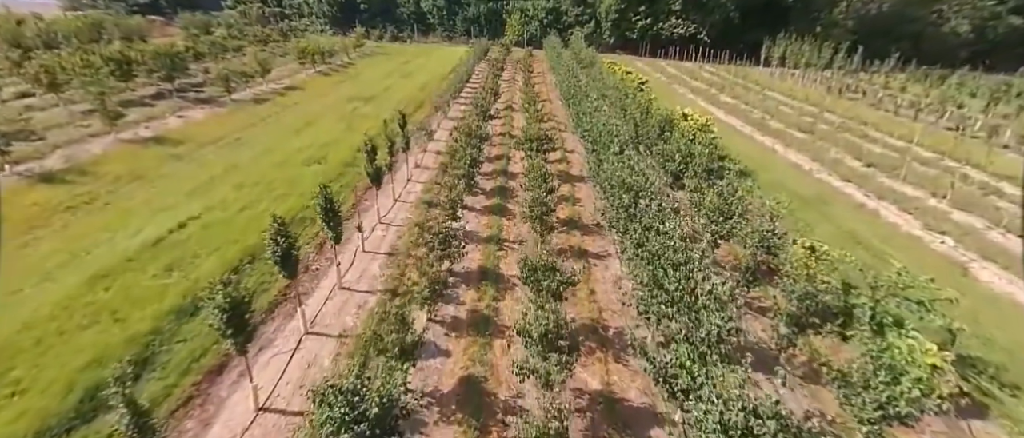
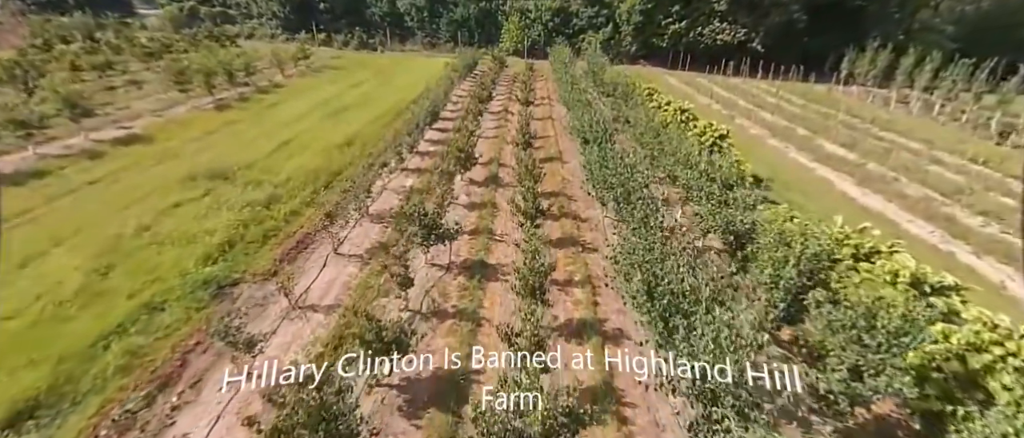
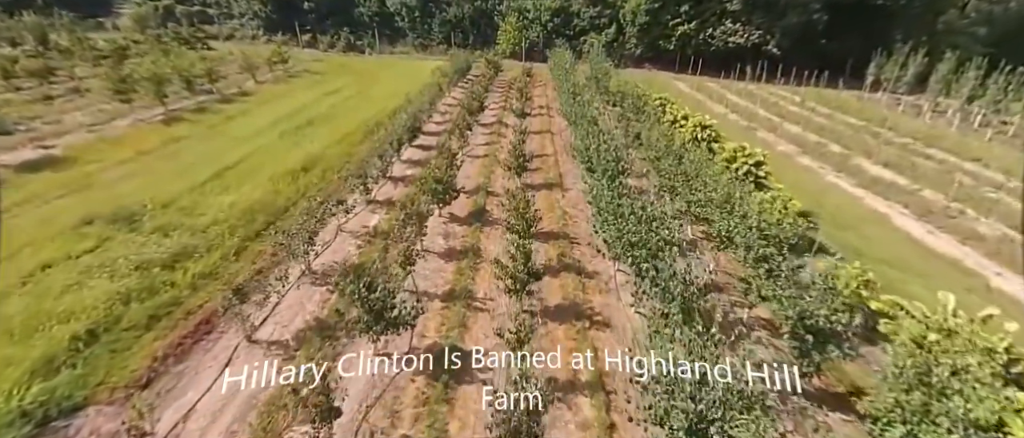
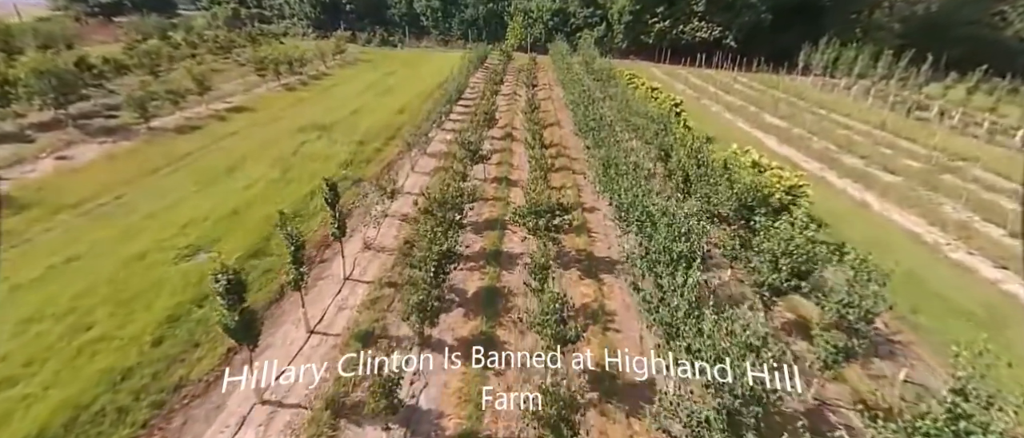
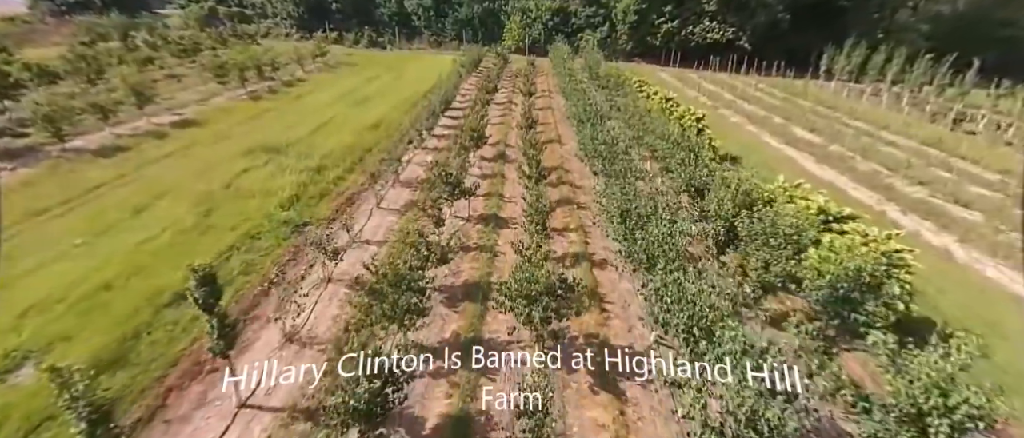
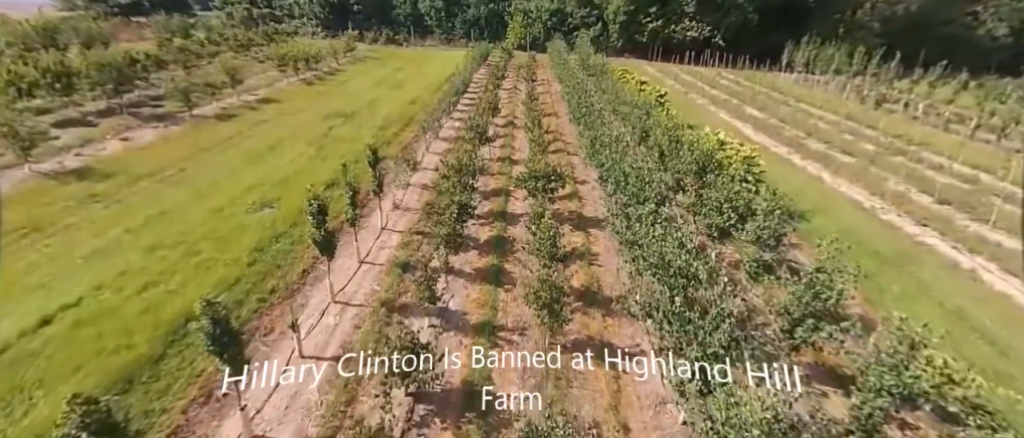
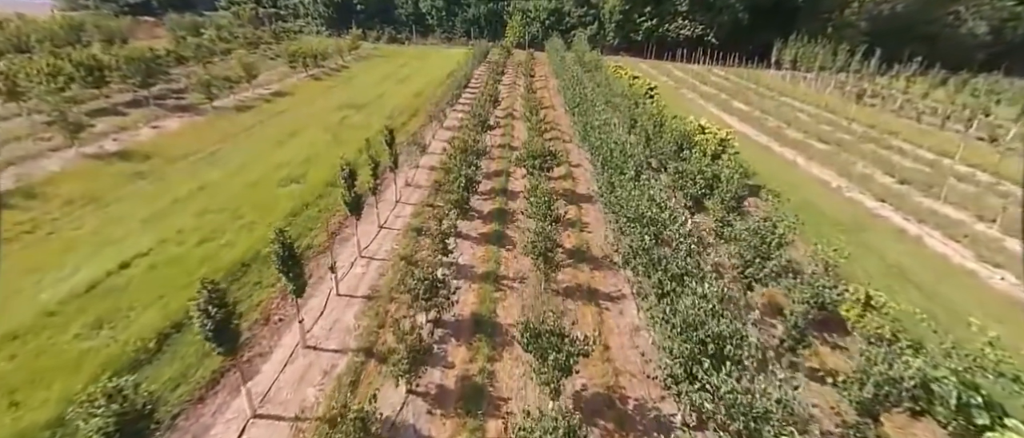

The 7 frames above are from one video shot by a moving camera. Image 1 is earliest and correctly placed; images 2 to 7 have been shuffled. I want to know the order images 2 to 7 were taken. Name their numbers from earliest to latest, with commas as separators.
7, 6, 4, 5, 2, 3
